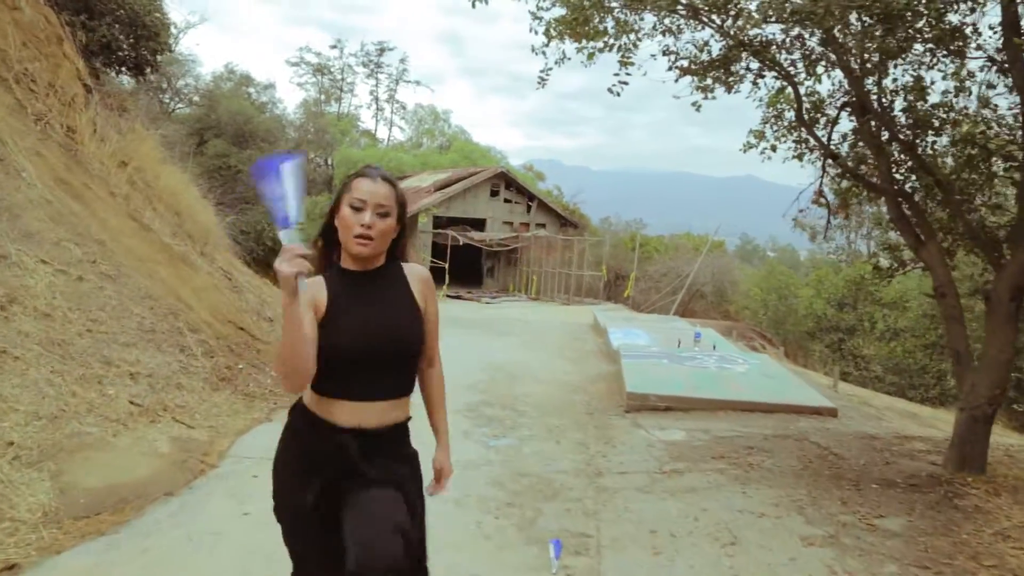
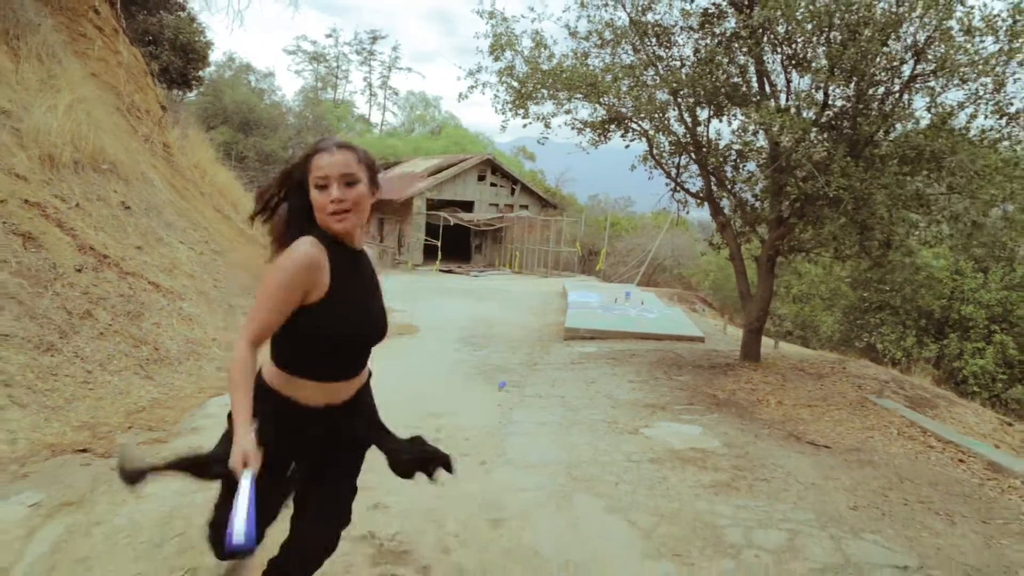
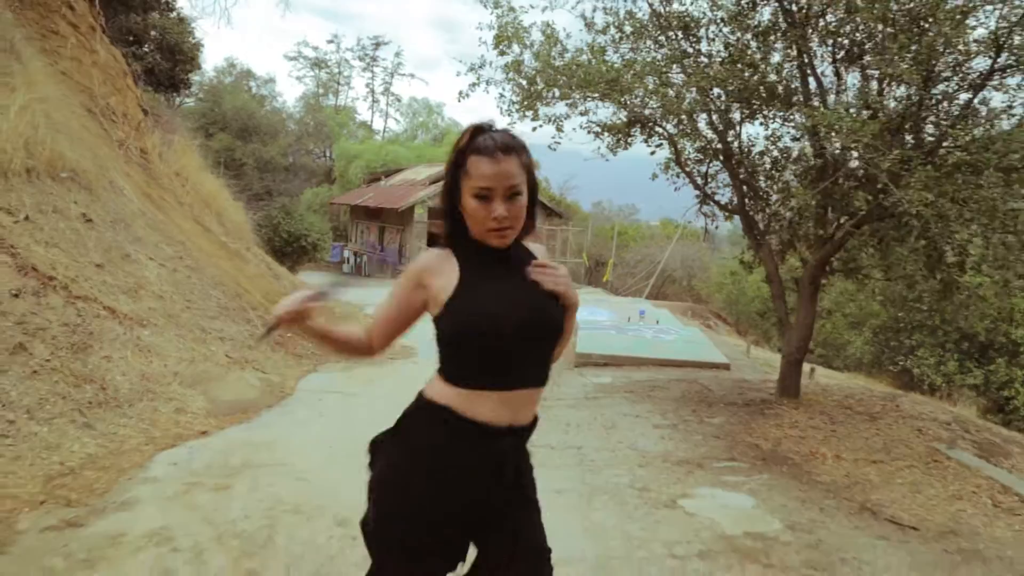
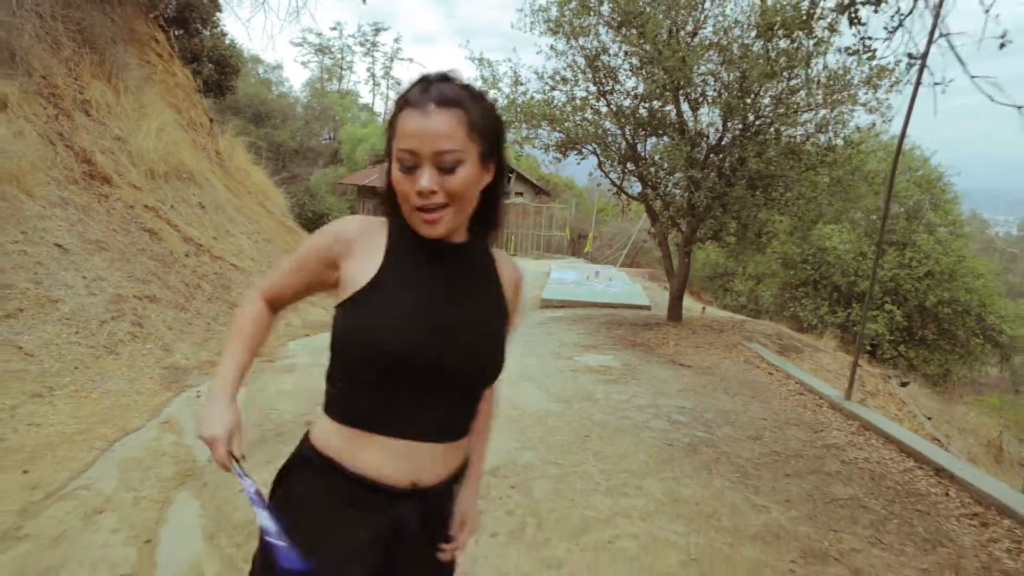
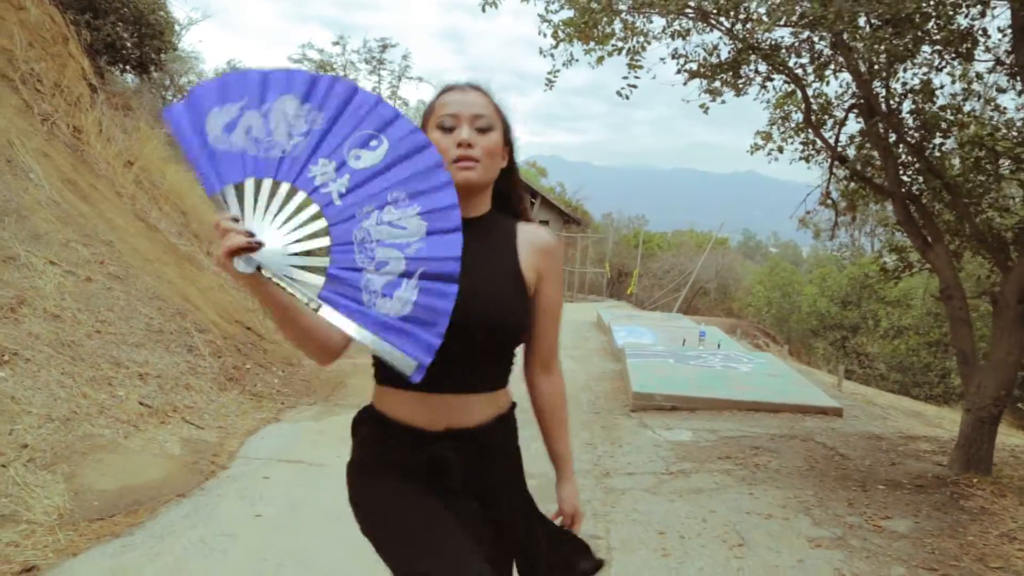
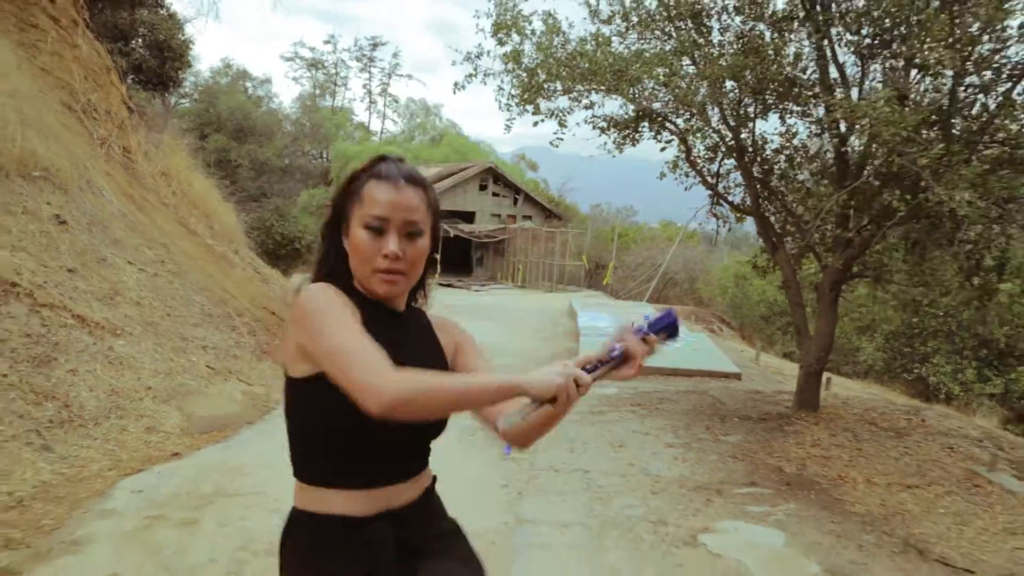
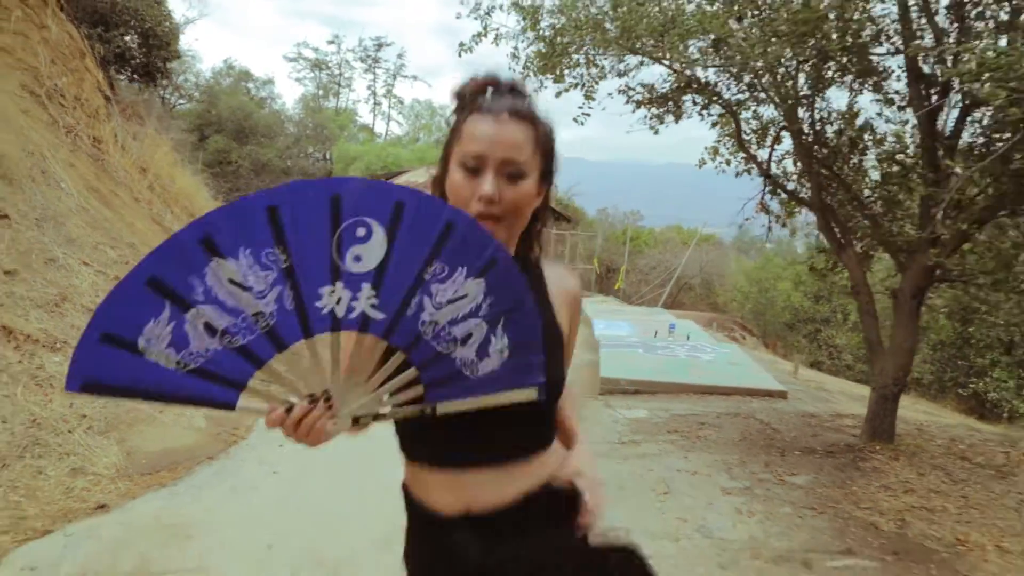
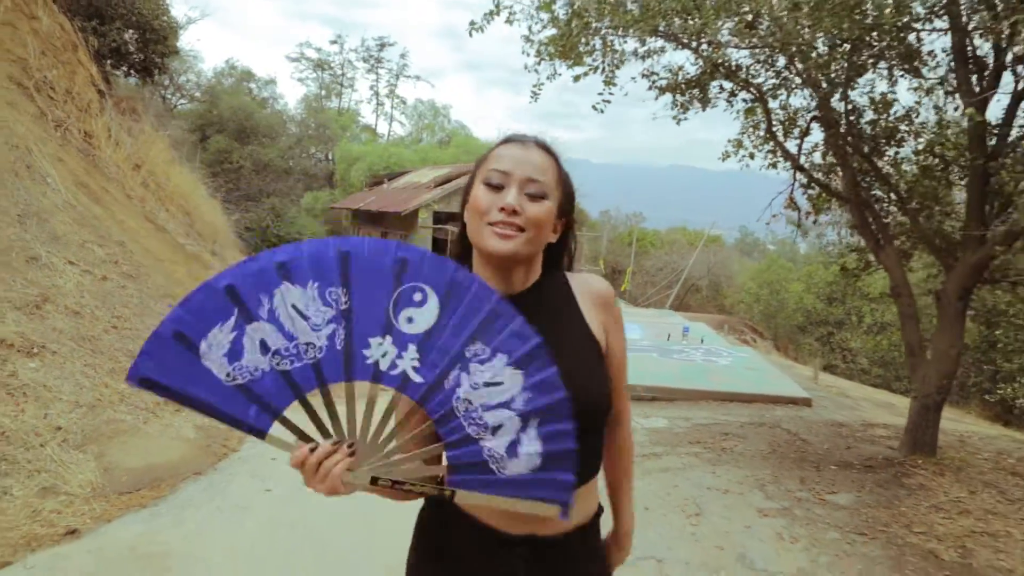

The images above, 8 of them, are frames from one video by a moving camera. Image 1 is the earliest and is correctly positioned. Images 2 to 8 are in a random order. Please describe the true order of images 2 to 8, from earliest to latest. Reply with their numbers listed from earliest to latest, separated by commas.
5, 8, 7, 6, 3, 2, 4
